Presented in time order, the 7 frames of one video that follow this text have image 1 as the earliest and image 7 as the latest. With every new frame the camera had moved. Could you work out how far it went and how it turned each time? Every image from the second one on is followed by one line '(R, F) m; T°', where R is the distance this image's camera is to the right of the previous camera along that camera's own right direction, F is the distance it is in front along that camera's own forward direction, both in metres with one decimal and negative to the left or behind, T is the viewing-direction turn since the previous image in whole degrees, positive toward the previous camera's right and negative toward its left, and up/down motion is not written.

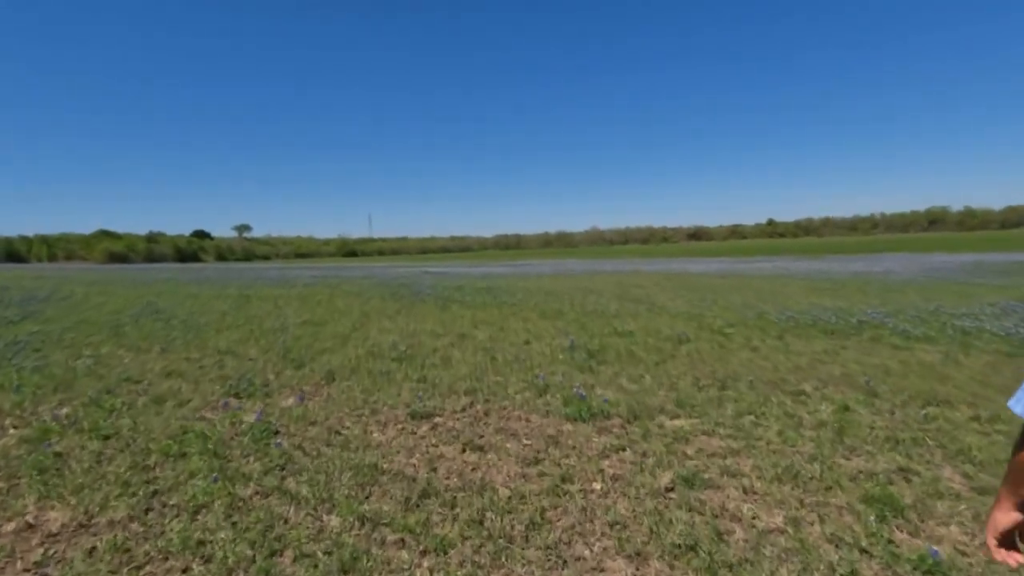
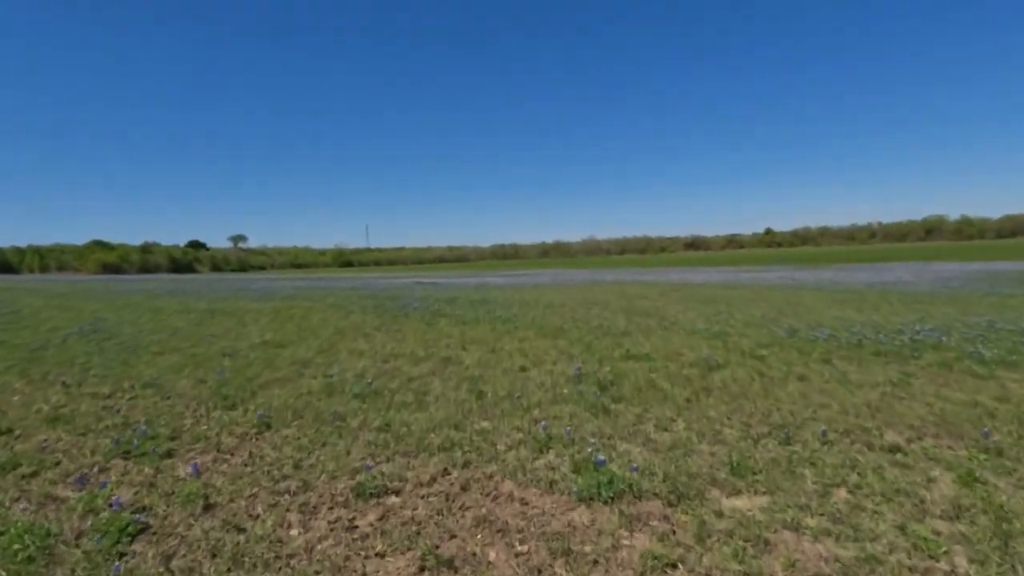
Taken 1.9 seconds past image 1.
(+0.1, +2.0) m; 0°
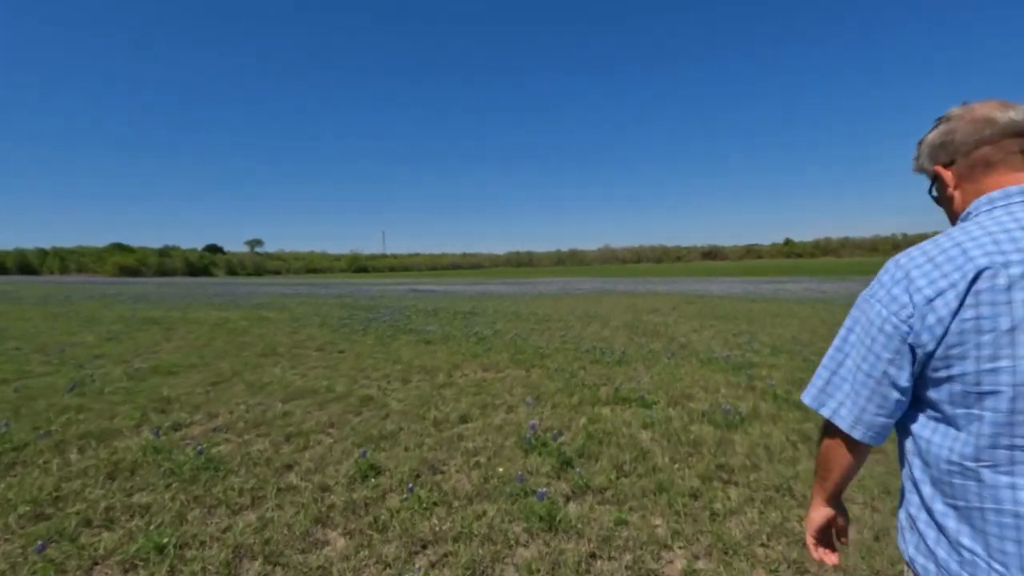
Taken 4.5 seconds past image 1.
(+1.0, +2.9) m; -2°
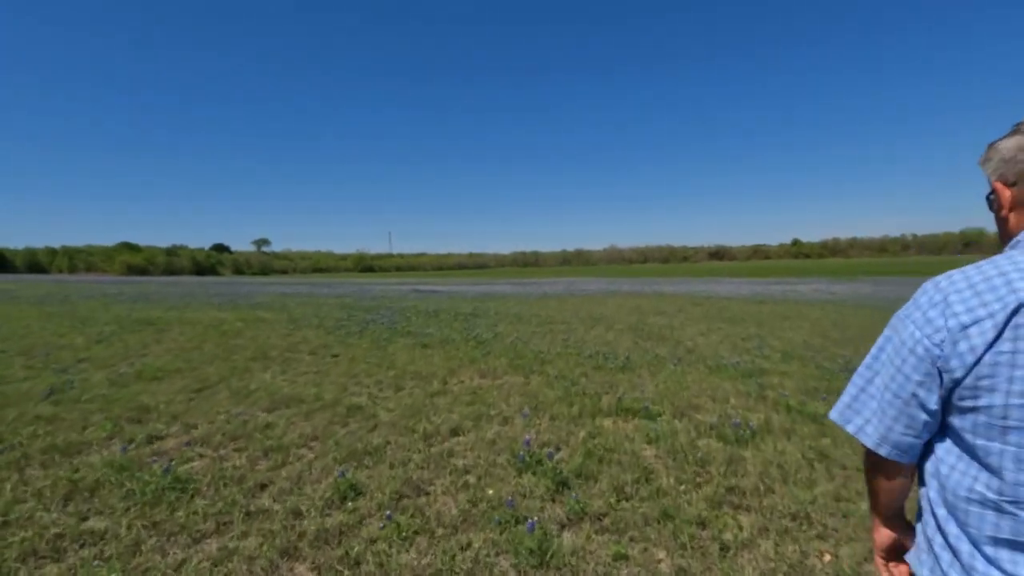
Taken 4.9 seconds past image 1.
(+0.1, +0.4) m; -1°
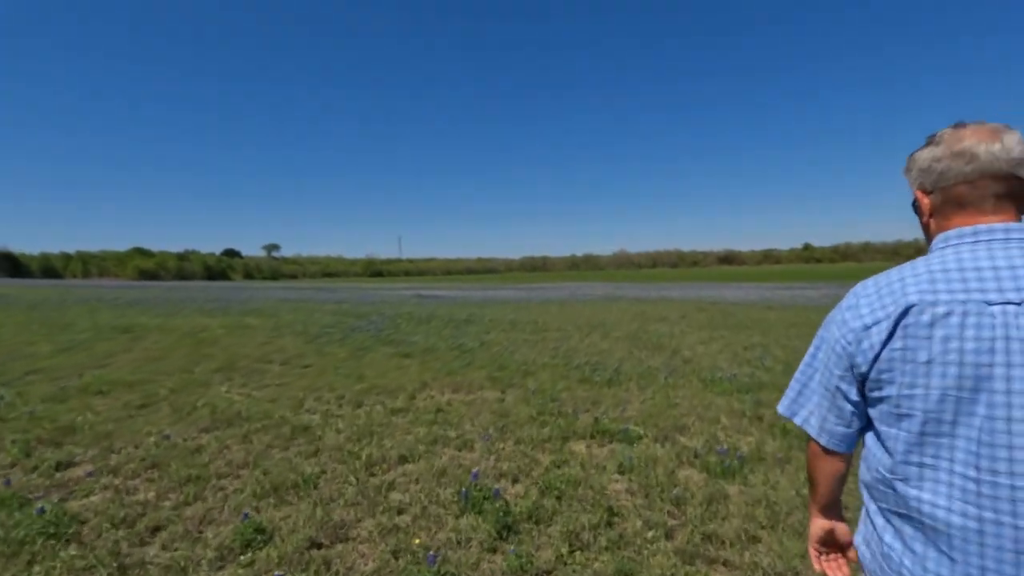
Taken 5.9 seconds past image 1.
(+0.6, +0.7) m; -1°
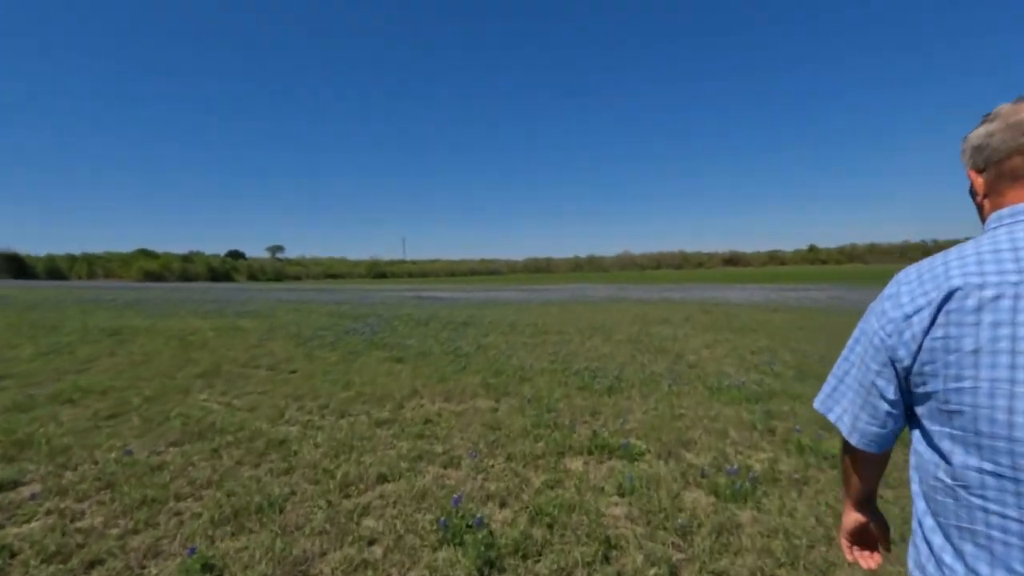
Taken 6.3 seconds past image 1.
(+0.1, +0.5) m; 0°
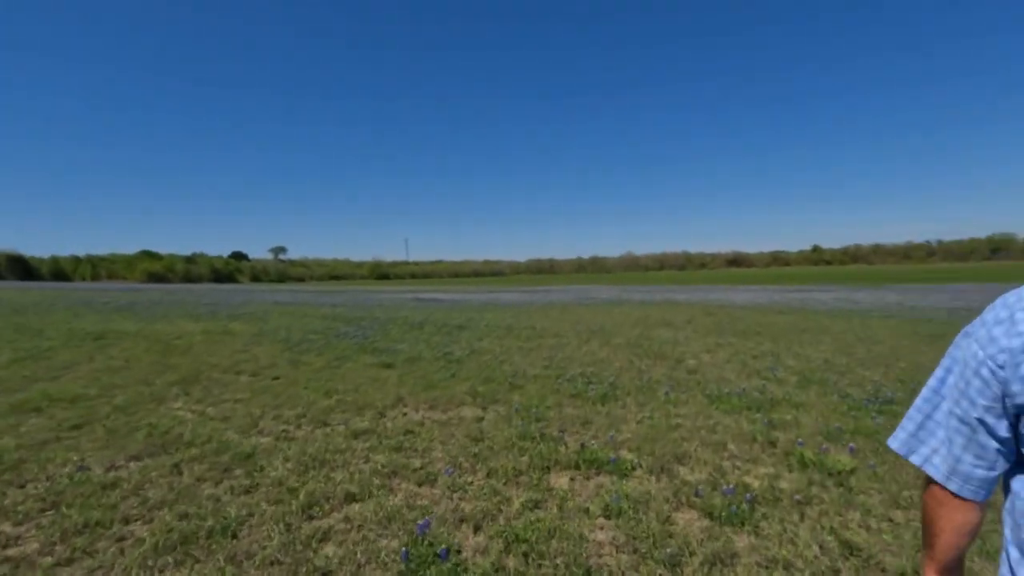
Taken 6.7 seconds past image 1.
(+0.2, +0.4) m; 0°
